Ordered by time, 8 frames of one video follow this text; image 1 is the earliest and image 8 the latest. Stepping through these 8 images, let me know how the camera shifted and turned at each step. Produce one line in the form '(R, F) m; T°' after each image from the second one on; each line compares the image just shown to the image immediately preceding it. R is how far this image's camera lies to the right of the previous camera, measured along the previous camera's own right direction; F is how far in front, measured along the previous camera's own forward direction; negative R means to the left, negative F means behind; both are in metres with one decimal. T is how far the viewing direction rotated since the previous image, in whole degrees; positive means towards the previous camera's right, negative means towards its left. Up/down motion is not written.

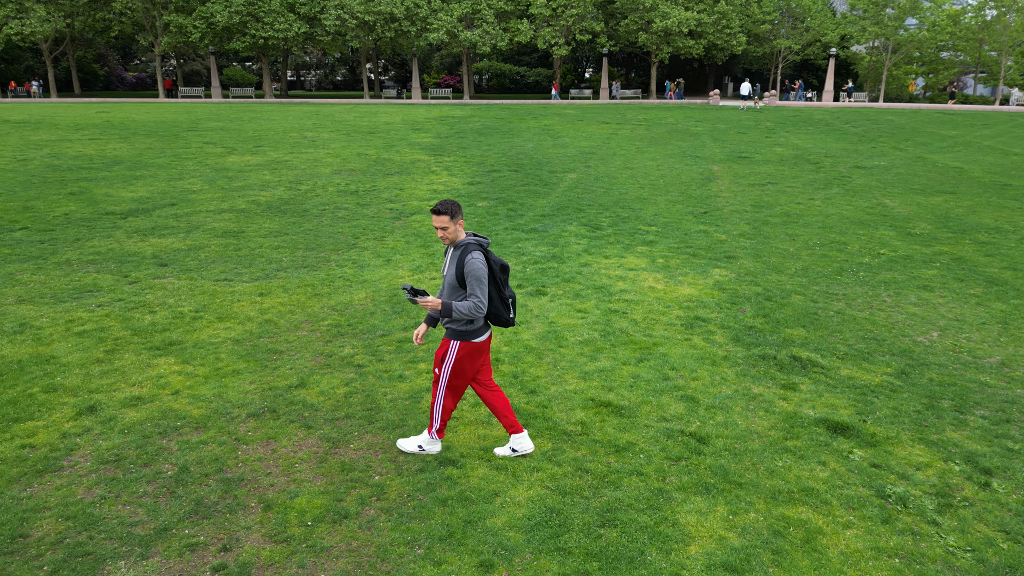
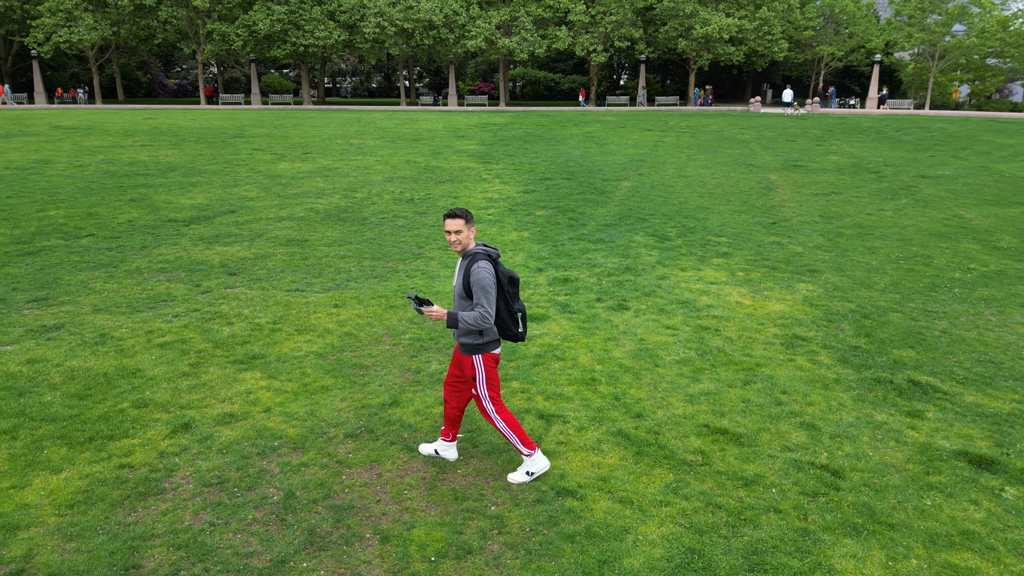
(-0.6, +0.3) m; -2°
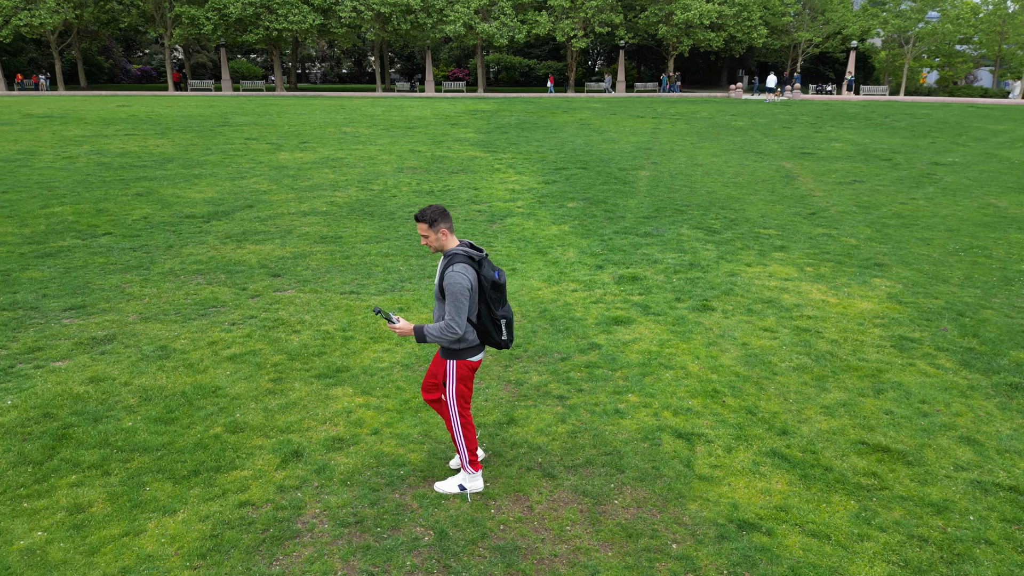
(-1.2, +0.5) m; +2°
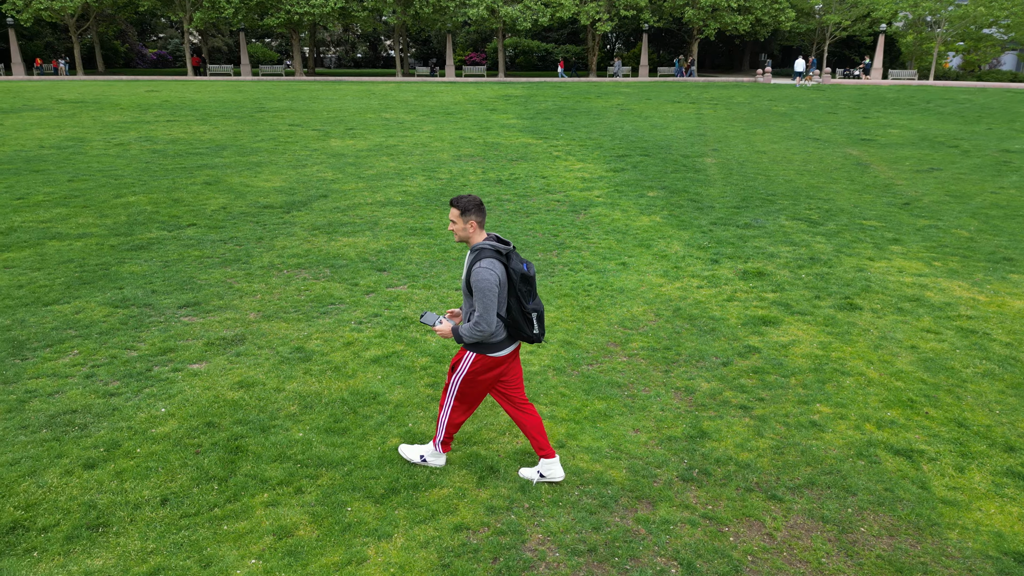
(-1.3, +0.4) m; -1°
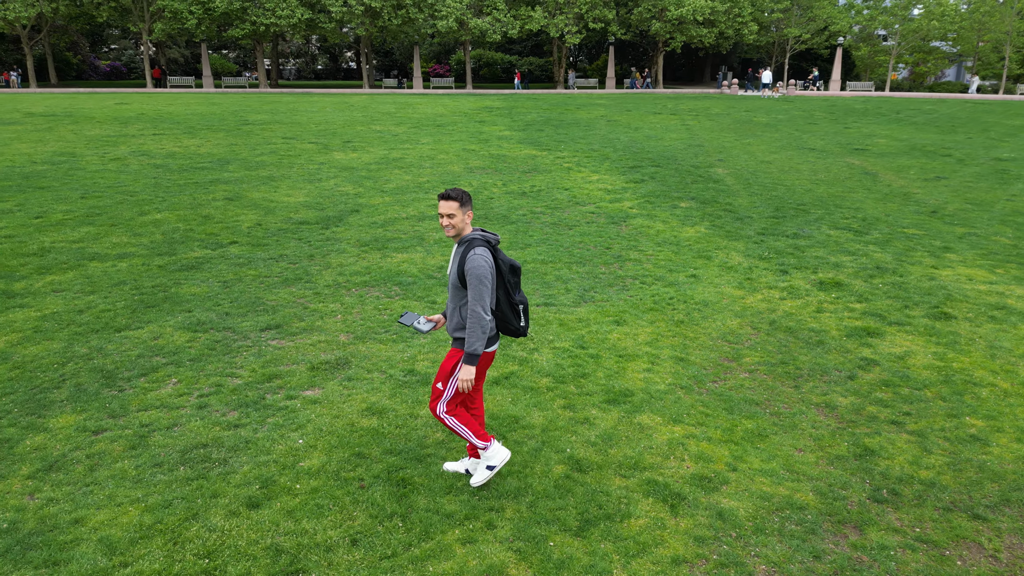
(-1.4, +0.2) m; +3°
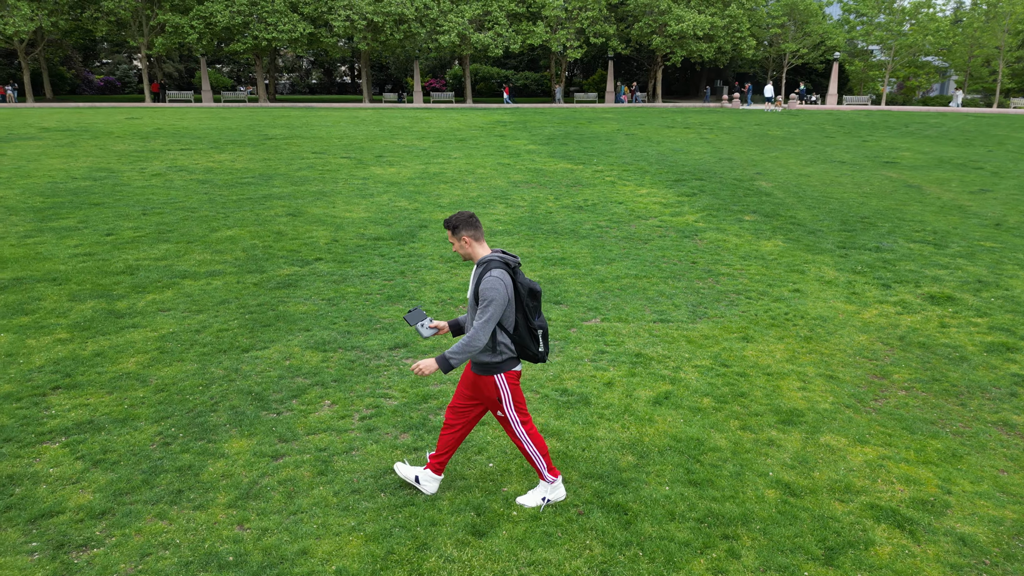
(-1.4, +0.1) m; +1°
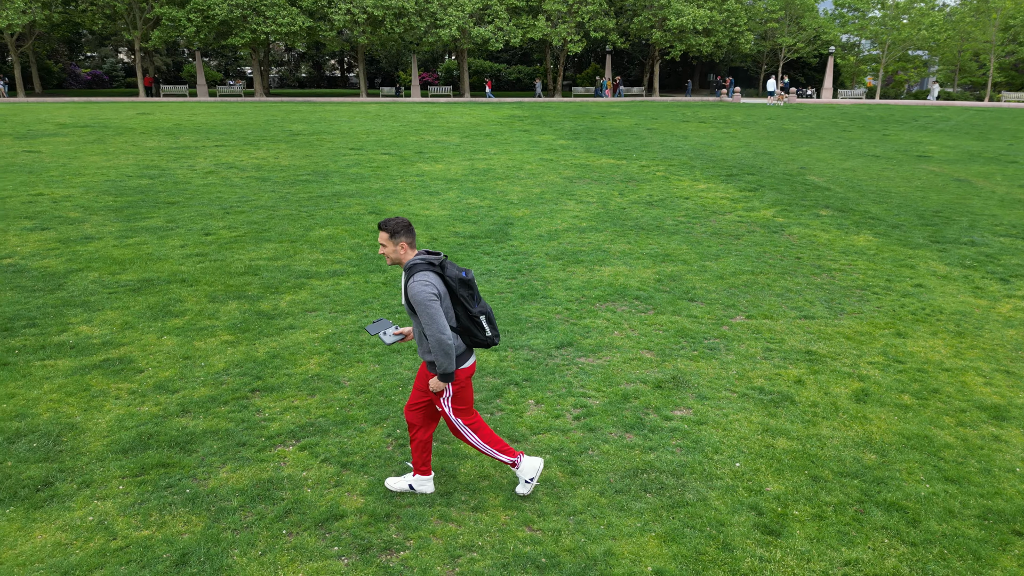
(-1.8, 0.0) m; +1°
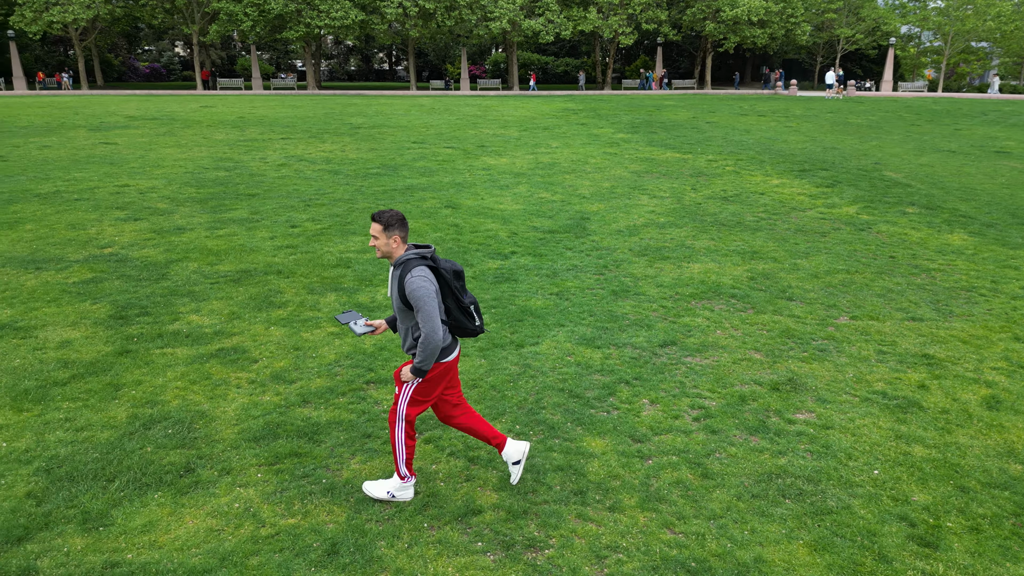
(-0.6, 0.0) m; -3°
